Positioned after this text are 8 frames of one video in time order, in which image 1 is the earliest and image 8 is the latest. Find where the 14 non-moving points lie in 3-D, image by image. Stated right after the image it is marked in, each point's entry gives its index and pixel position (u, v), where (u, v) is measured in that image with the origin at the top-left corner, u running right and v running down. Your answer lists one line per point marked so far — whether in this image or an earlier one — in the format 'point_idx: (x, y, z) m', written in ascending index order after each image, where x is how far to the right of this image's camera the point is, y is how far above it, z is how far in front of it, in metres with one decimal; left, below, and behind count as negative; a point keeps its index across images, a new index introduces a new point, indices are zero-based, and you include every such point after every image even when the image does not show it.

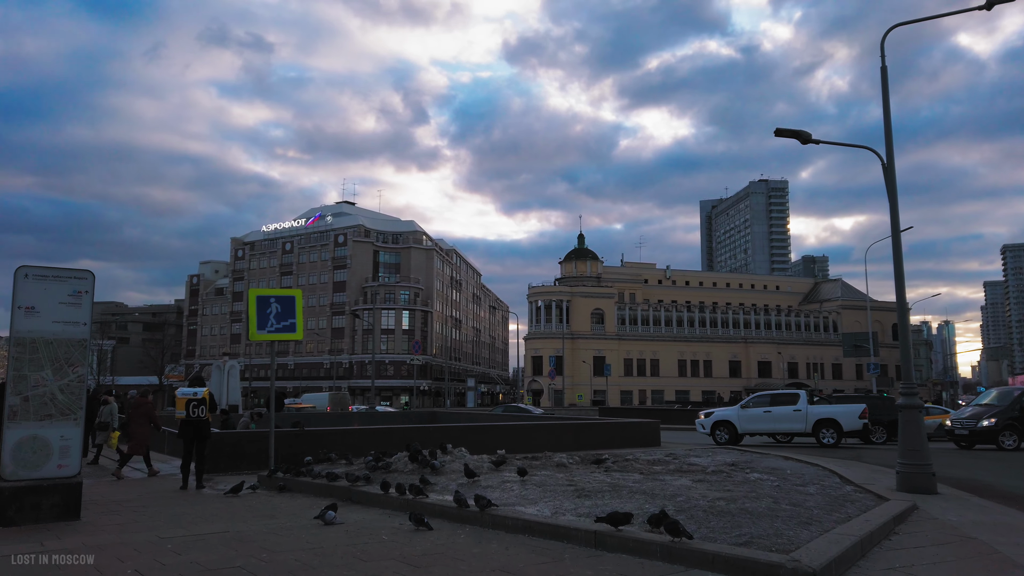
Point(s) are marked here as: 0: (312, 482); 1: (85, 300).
0: (-2.9, -2.9, +10.9) m
1: (-5.1, -0.1, +8.8) m
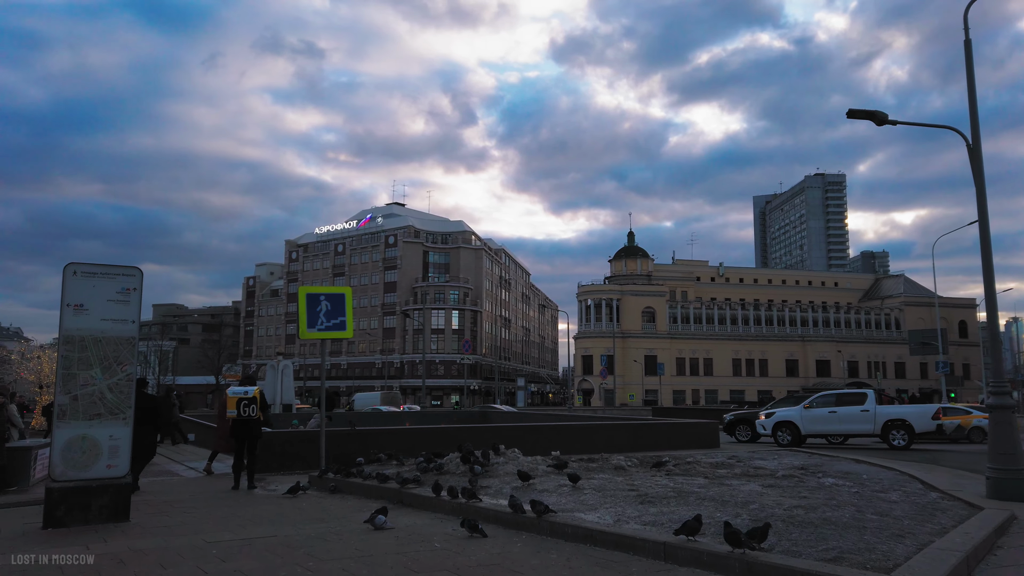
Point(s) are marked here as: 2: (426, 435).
0: (-2.1, -2.8, +10.6) m
1: (-4.5, -0.1, +8.7) m
2: (-1.8, -3.2, +15.9) m
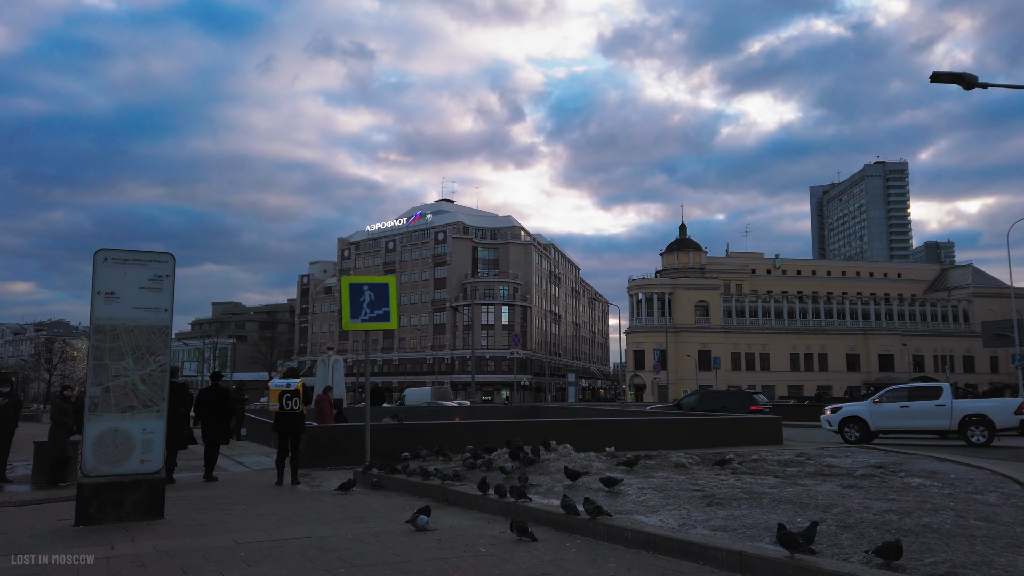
0: (-1.4, -2.6, +10.1) m
1: (-3.9, 0.0, +8.3) m
2: (-0.8, -3.0, +15.3) m
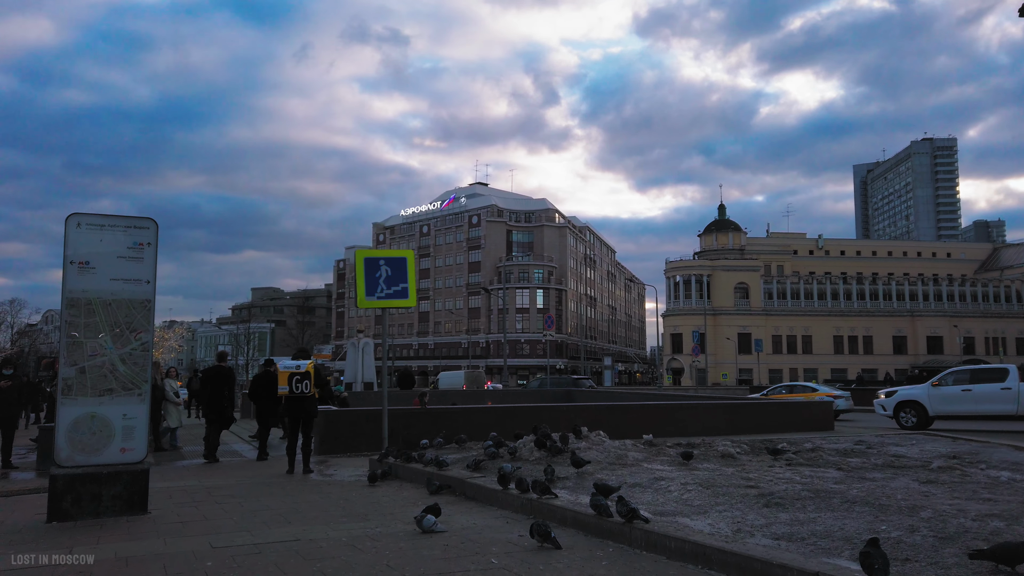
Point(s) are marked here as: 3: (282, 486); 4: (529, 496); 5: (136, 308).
0: (-1.1, -2.3, +9.1) m
1: (-3.7, +0.3, +7.4) m
2: (-0.2, -2.5, +14.4) m
3: (-3.1, -2.6, +9.8) m
4: (+0.2, -1.9, +6.8) m
5: (-3.8, -0.2, +7.3) m
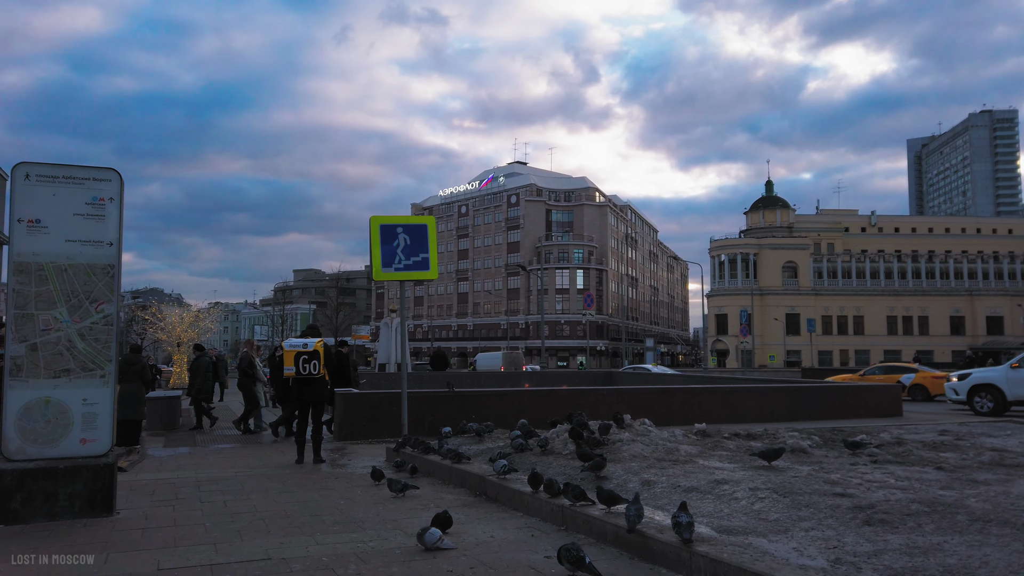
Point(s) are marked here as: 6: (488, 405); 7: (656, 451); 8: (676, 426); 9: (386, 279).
0: (-0.8, -1.9, +8.0) m
1: (-3.4, +0.7, +6.3) m
2: (+0.4, -2.0, +13.1) m
3: (-2.7, -2.3, +8.7) m
4: (+0.4, -1.6, +5.6) m
5: (-3.5, +0.1, +6.3) m
6: (-0.4, -2.0, +12.8) m
7: (+1.4, -1.6, +7.4) m
8: (+3.0, -2.6, +13.7) m
9: (-1.8, +0.1, +10.7) m
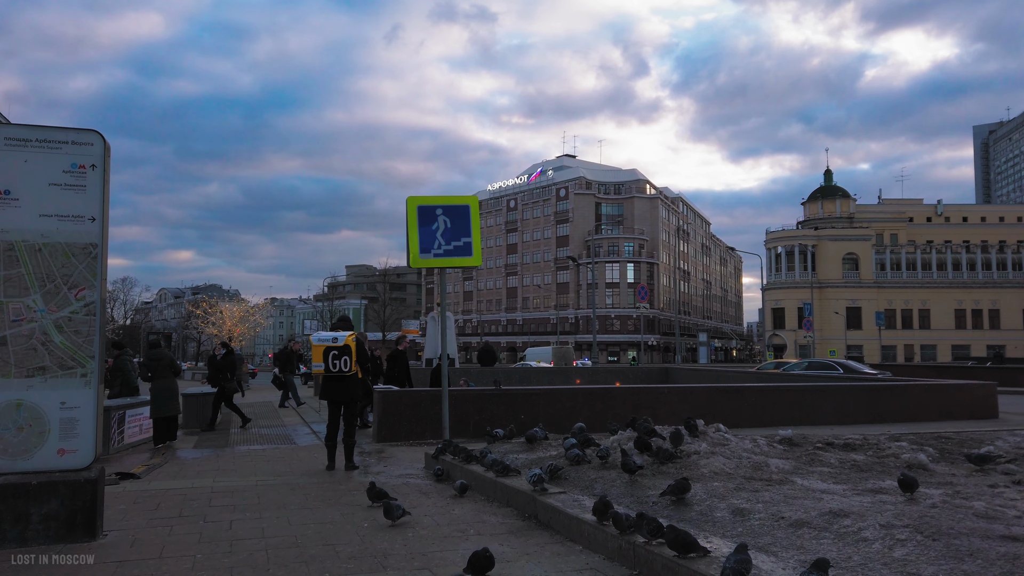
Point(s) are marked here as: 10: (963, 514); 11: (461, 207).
0: (-0.2, -1.8, +6.8) m
1: (-3.1, +0.8, +5.4) m
2: (+1.3, -1.8, +11.9) m
3: (-2.1, -2.1, +7.7) m
4: (+0.7, -1.5, +4.4) m
5: (-3.1, +0.2, +5.3) m
6: (+0.4, -1.8, +11.6) m
7: (+1.9, -1.5, +6.1) m
8: (+3.9, -2.4, +12.4) m
9: (-1.1, +0.3, +9.6) m
10: (+2.9, -1.4, +4.7) m
11: (-0.7, +1.1, +9.8) m
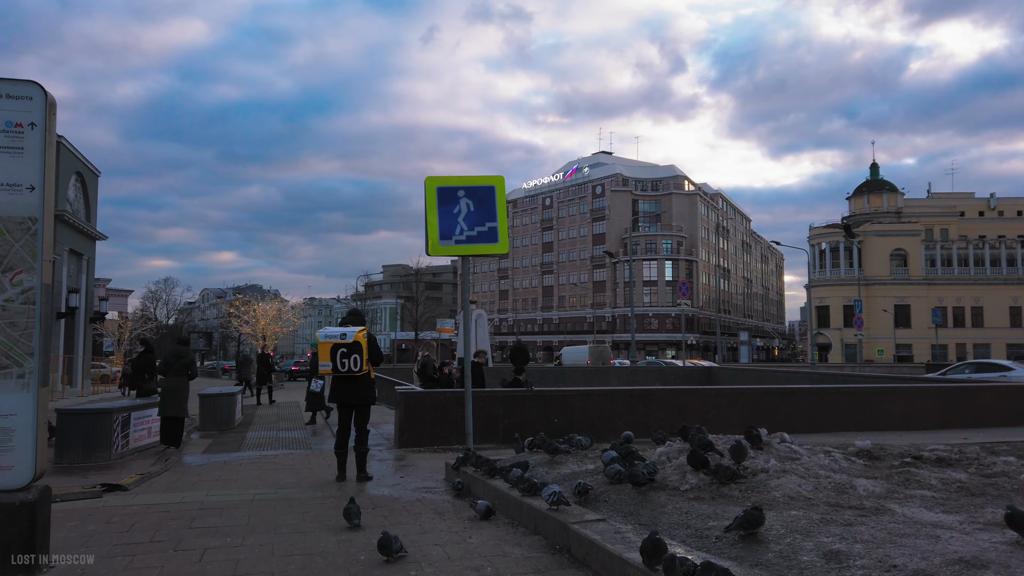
0: (0.0, -1.7, +5.8) m
1: (-2.9, +0.9, +4.5) m
2: (+1.8, -1.7, +10.8) m
3: (-1.8, -2.0, +6.8) m
4: (+0.8, -1.4, +3.3) m
5: (-3.0, +0.3, +4.4) m
6: (+0.9, -1.7, +10.5) m
7: (+2.1, -1.4, +5.0) m
8: (+4.4, -2.2, +11.1) m
9: (-0.8, +0.4, +8.6) m
10: (+3.0, -1.3, +3.5) m
11: (-0.3, +1.2, +8.8) m
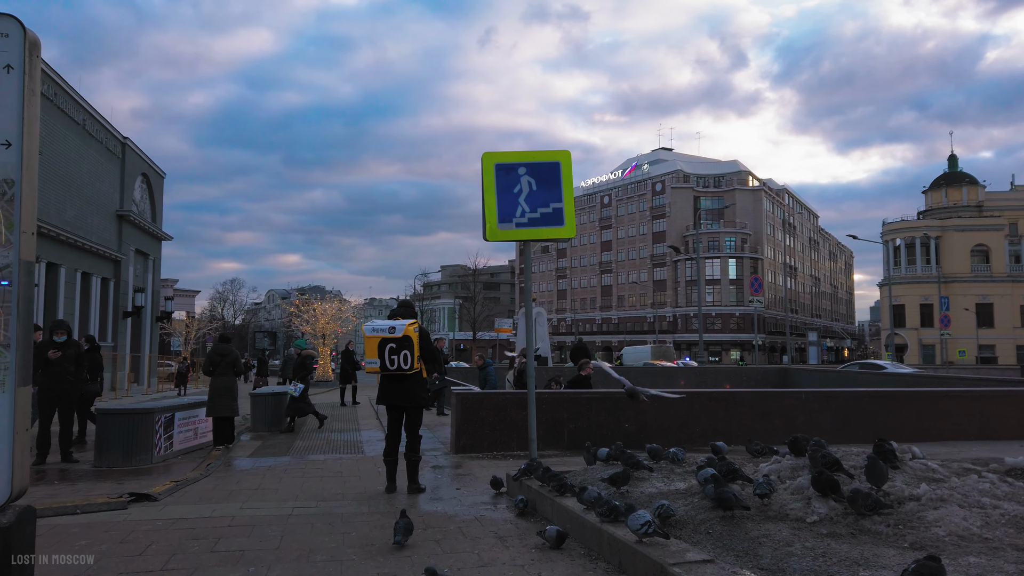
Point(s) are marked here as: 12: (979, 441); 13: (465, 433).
0: (+0.5, -1.5, +4.8) m
1: (-2.5, +1.0, +3.7) m
2: (+2.6, -1.5, +9.6) m
3: (-1.3, -1.9, +5.9) m
4: (+1.1, -1.3, +2.2) m
5: (-2.6, +0.4, +3.6) m
6: (+1.7, -1.6, +9.4) m
7: (+2.5, -1.2, +3.8) m
8: (+5.3, -2.1, +9.7) m
9: (-0.1, +0.5, +7.7) m
10: (+3.3, -1.2, +2.3) m
11: (+0.4, +1.3, +7.8) m
12: (+6.4, -2.1, +9.9) m
13: (-0.6, -1.9, +9.5) m
